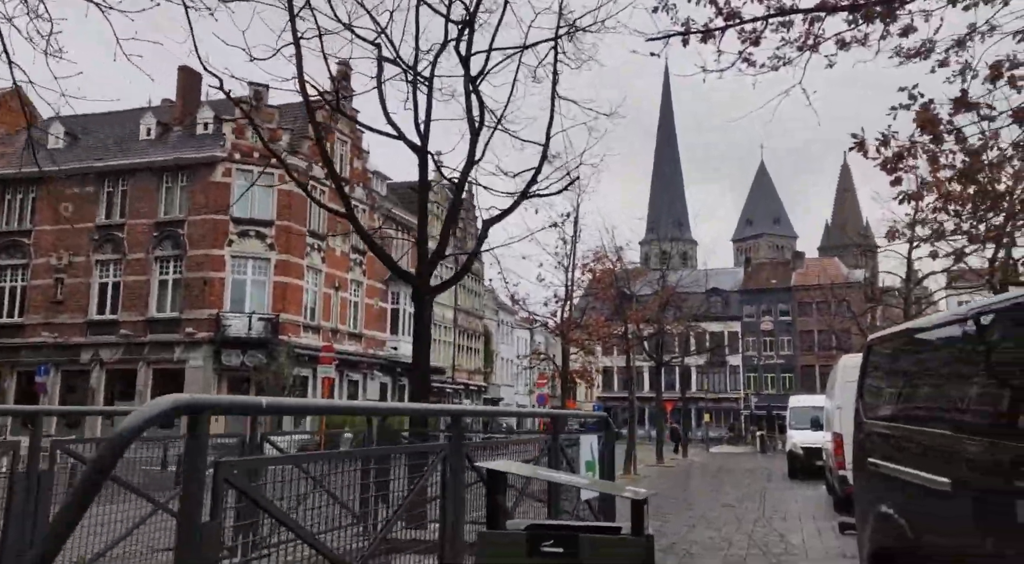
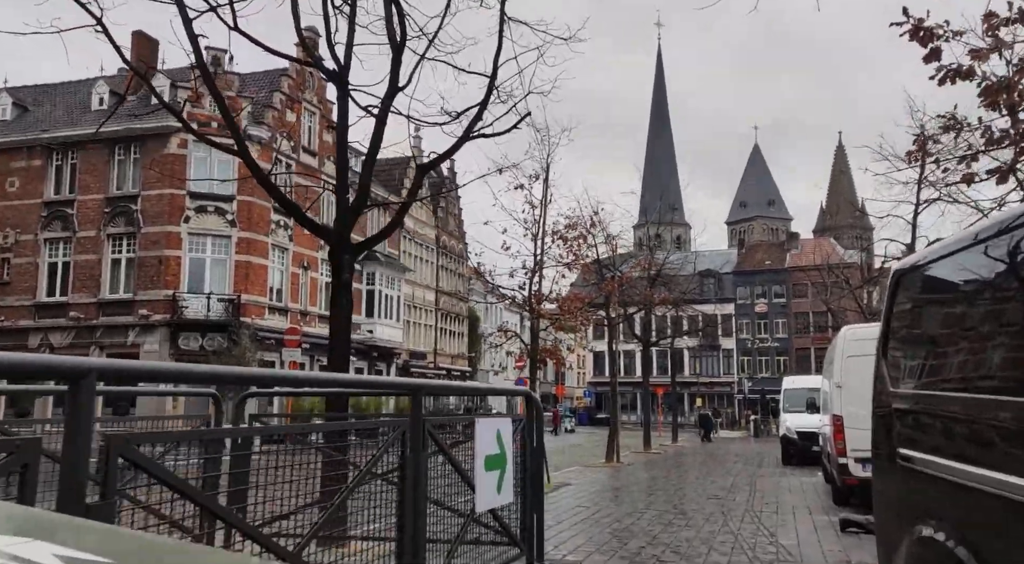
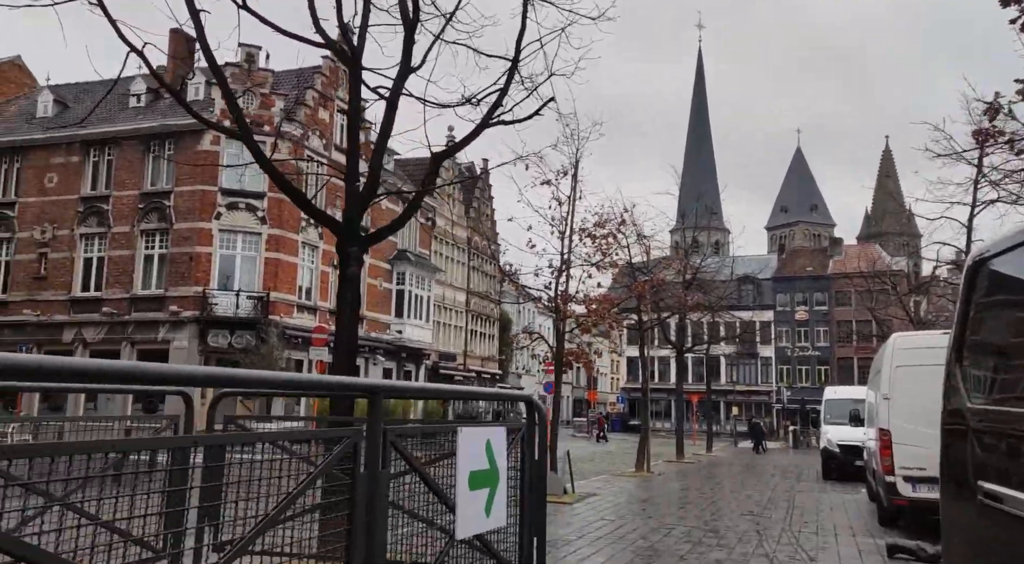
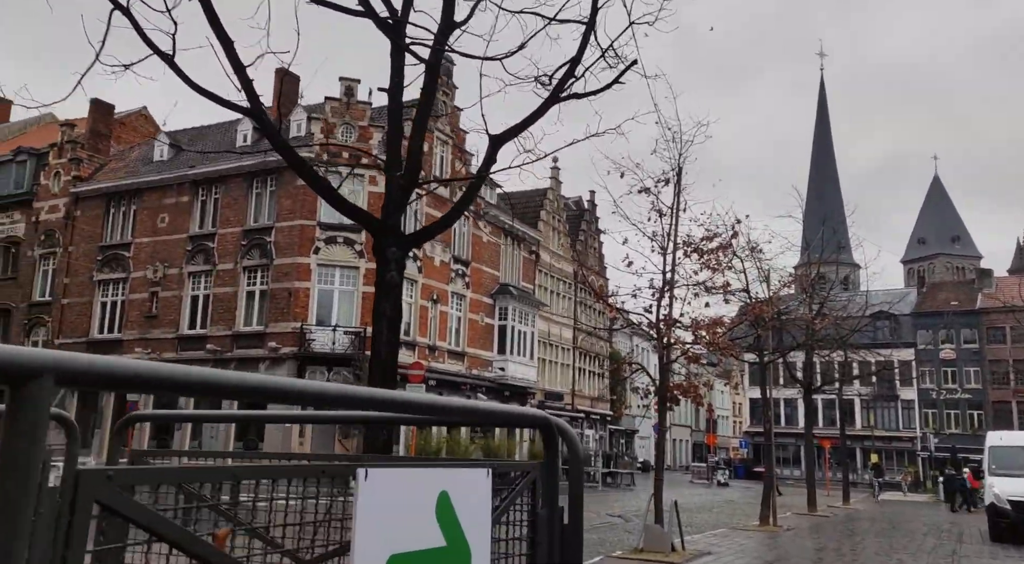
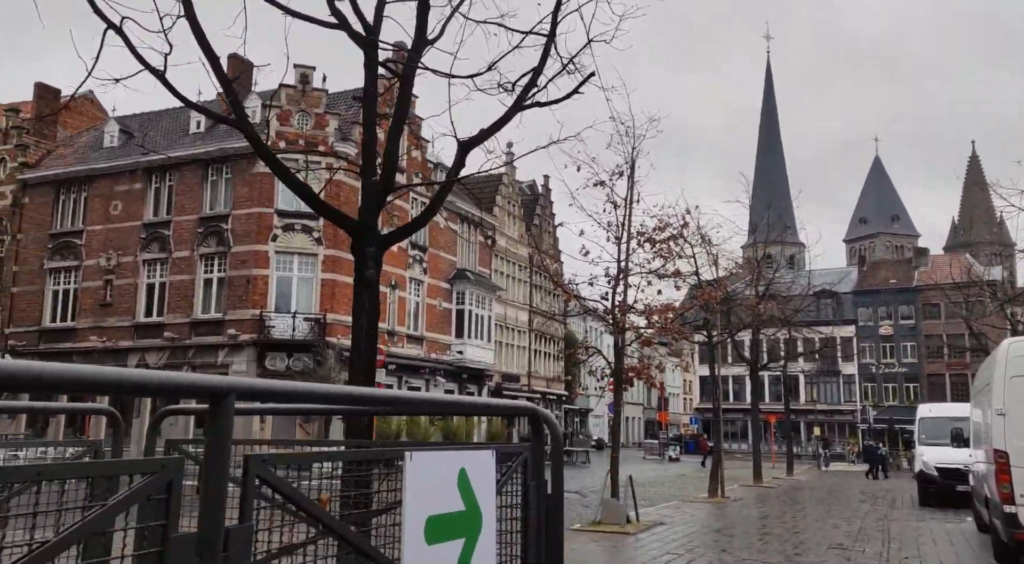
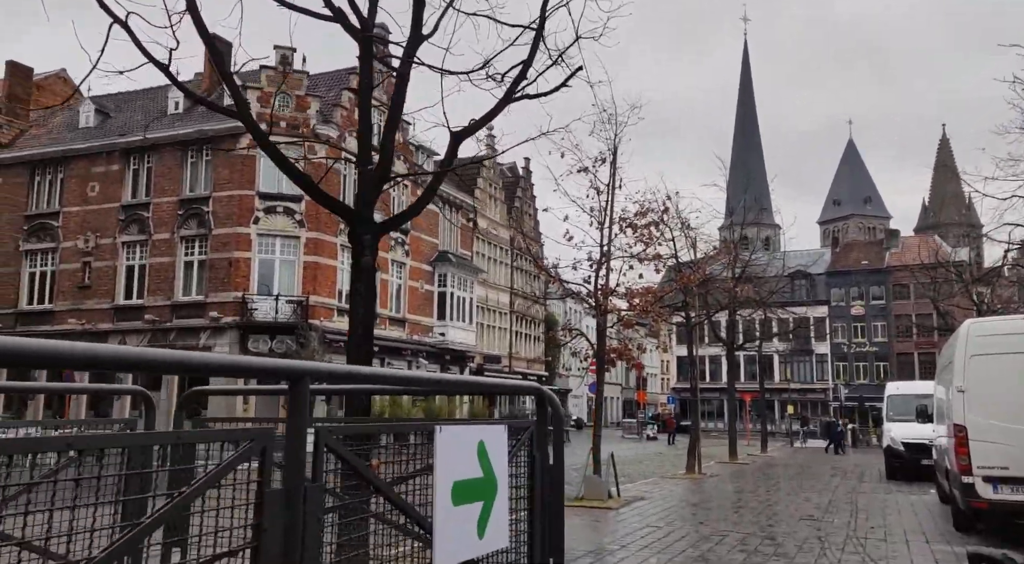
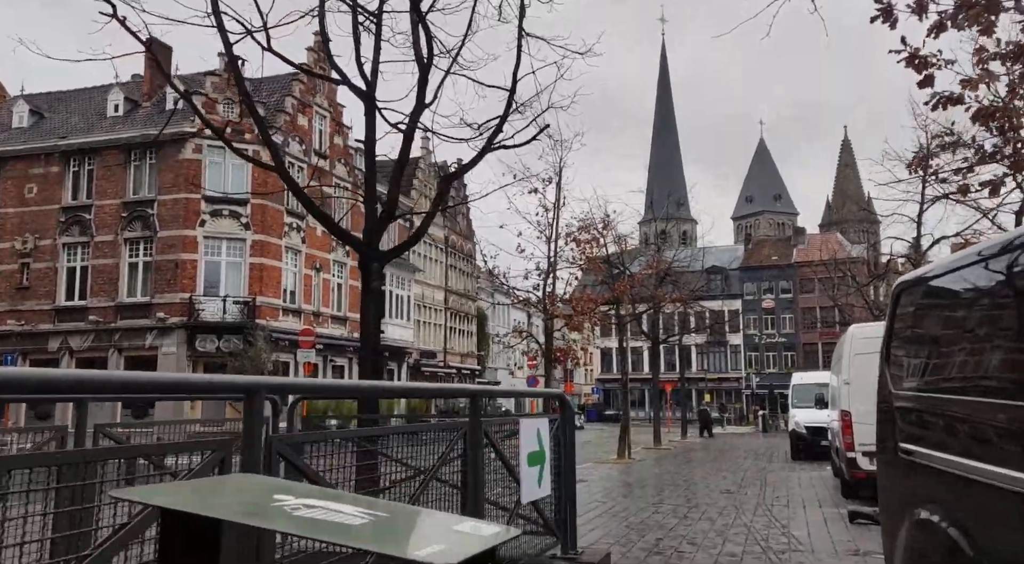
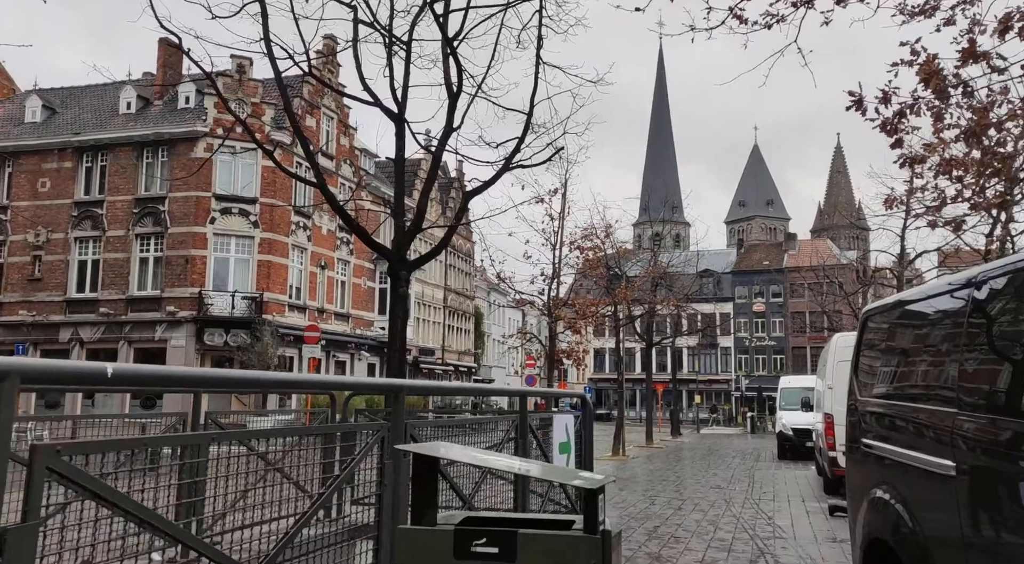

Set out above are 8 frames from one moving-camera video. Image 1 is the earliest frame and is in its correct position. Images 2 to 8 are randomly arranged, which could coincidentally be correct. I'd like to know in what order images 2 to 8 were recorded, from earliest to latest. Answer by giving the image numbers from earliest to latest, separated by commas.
8, 7, 2, 3, 6, 5, 4
